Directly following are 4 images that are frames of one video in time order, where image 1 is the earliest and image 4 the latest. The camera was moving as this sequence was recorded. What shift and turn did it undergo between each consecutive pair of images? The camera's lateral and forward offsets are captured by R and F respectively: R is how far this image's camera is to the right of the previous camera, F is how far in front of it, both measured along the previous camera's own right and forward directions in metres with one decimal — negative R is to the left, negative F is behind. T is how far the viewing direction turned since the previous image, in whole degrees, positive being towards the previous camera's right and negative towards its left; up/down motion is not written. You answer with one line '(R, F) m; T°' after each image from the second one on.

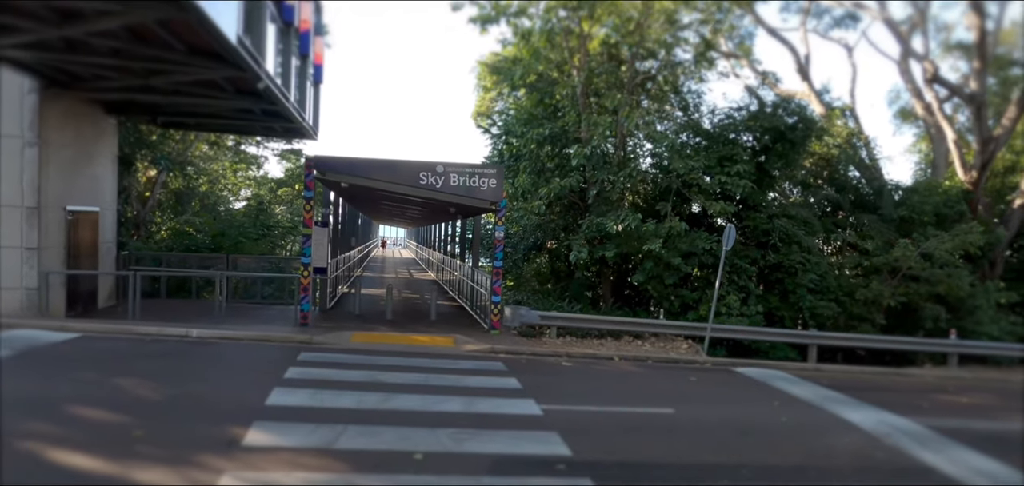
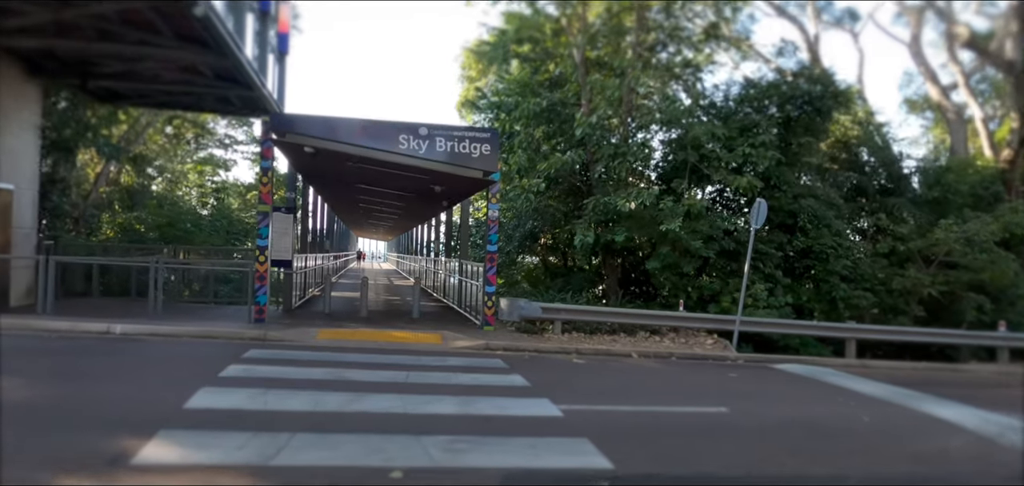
(-0.3, +2.1) m; +2°
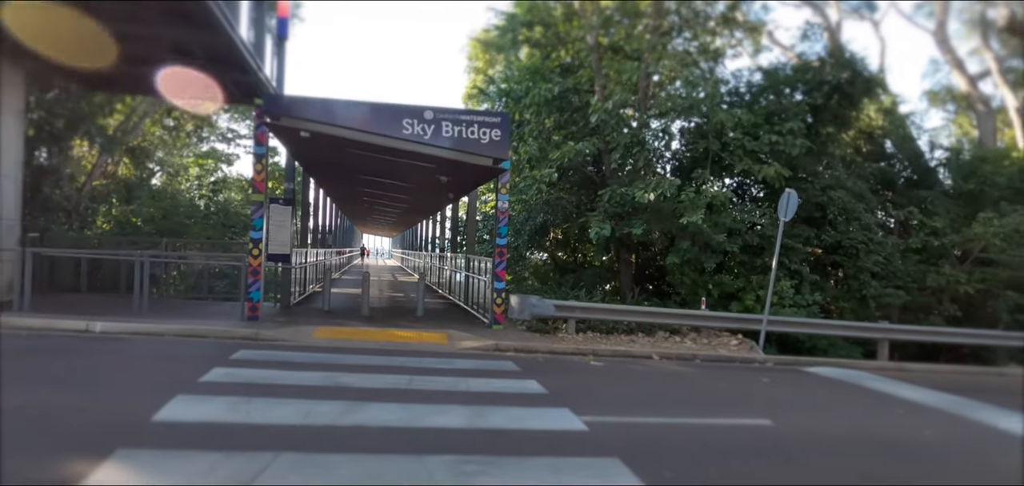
(-0.1, +0.8) m; 0°
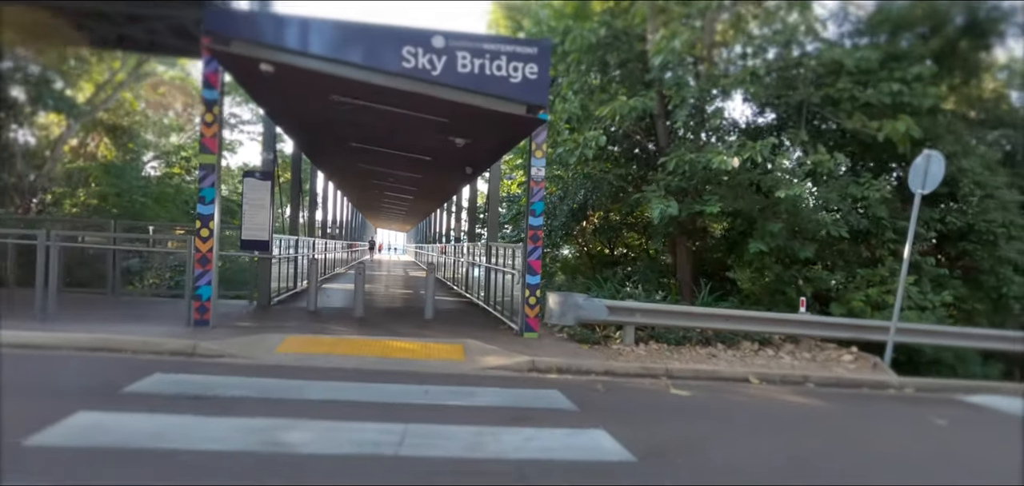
(-0.4, +2.9) m; -2°
